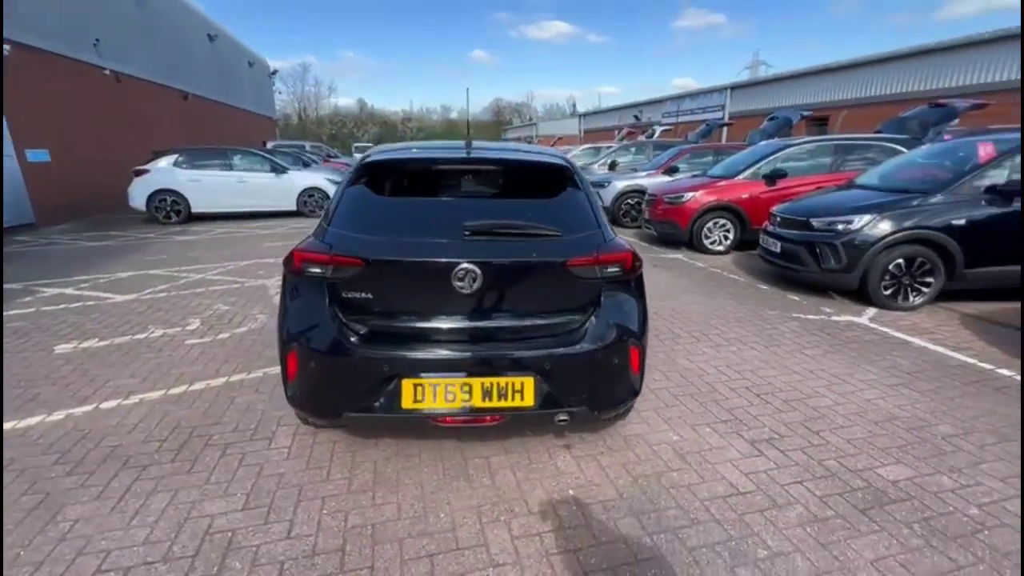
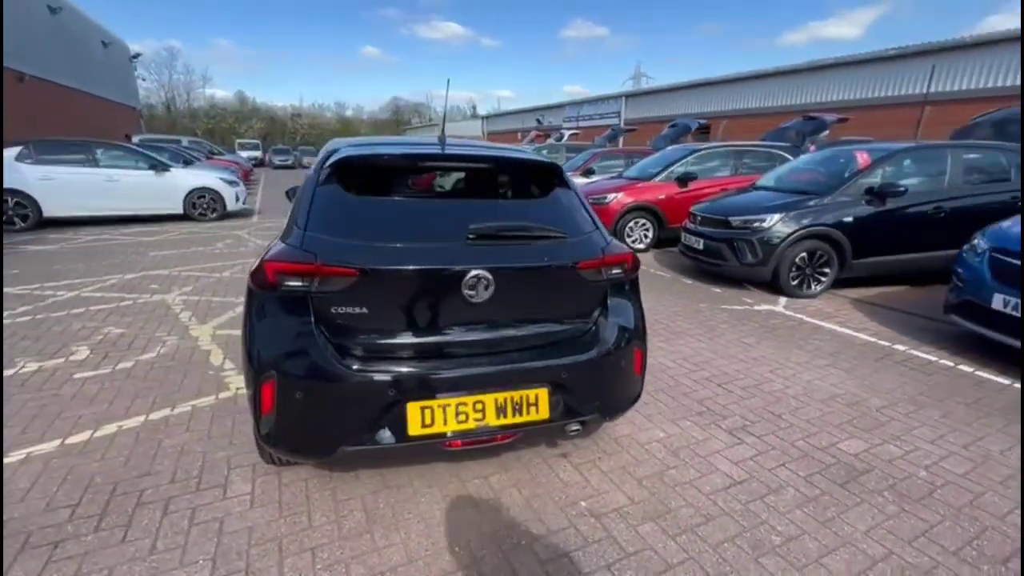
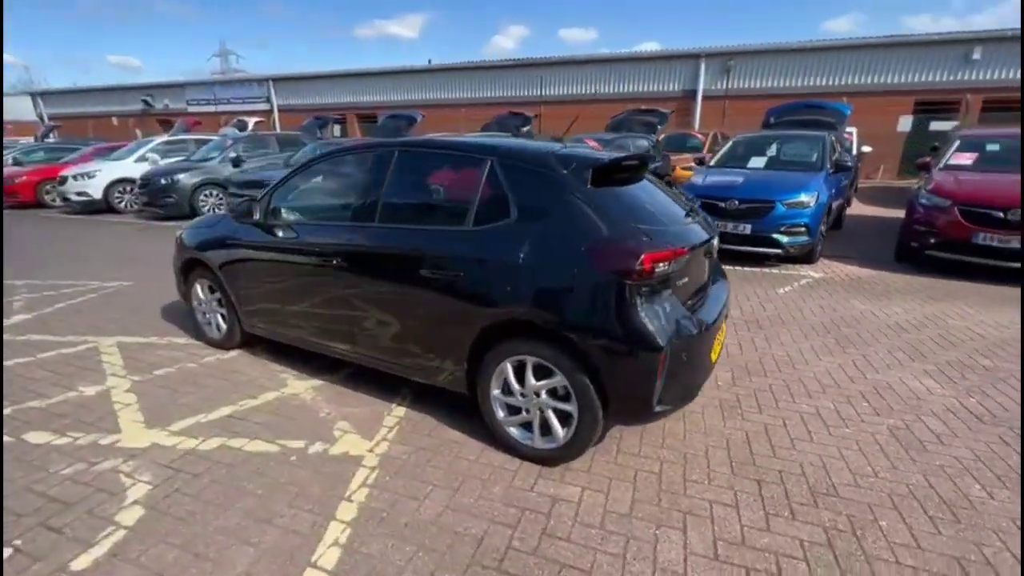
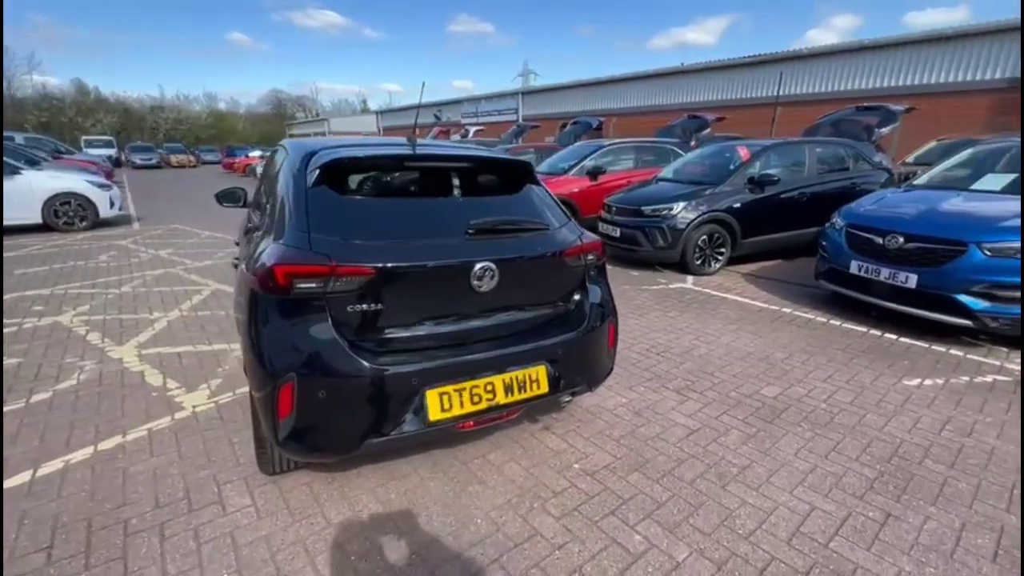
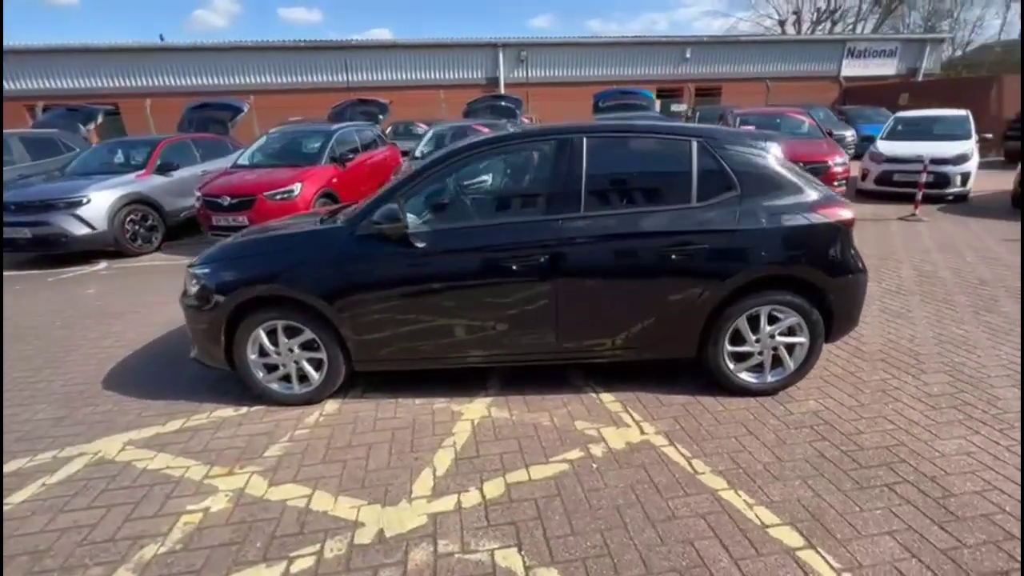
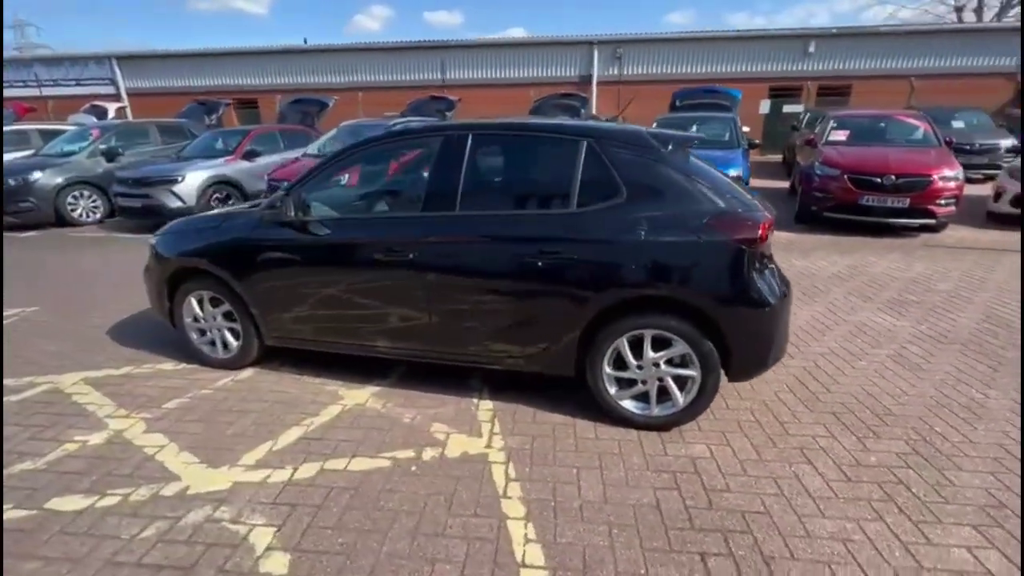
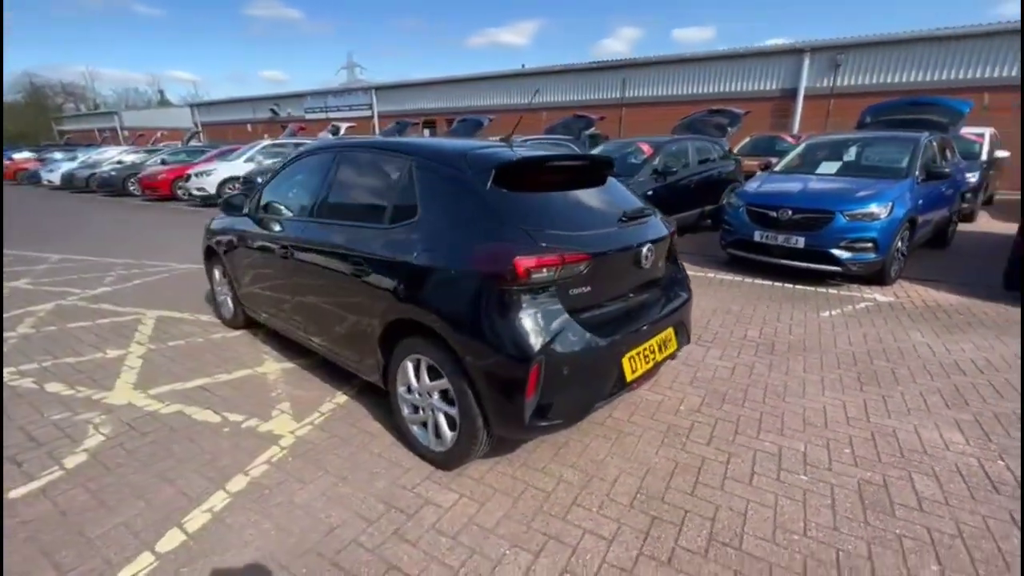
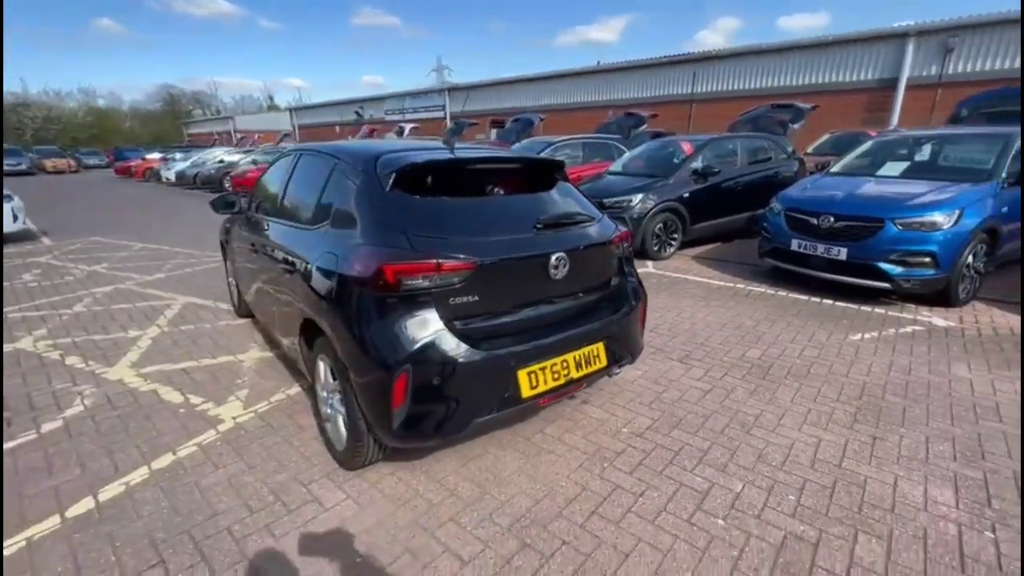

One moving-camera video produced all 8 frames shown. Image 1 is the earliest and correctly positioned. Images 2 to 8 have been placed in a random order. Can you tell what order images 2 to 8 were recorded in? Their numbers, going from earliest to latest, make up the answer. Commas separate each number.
2, 4, 8, 7, 3, 6, 5
